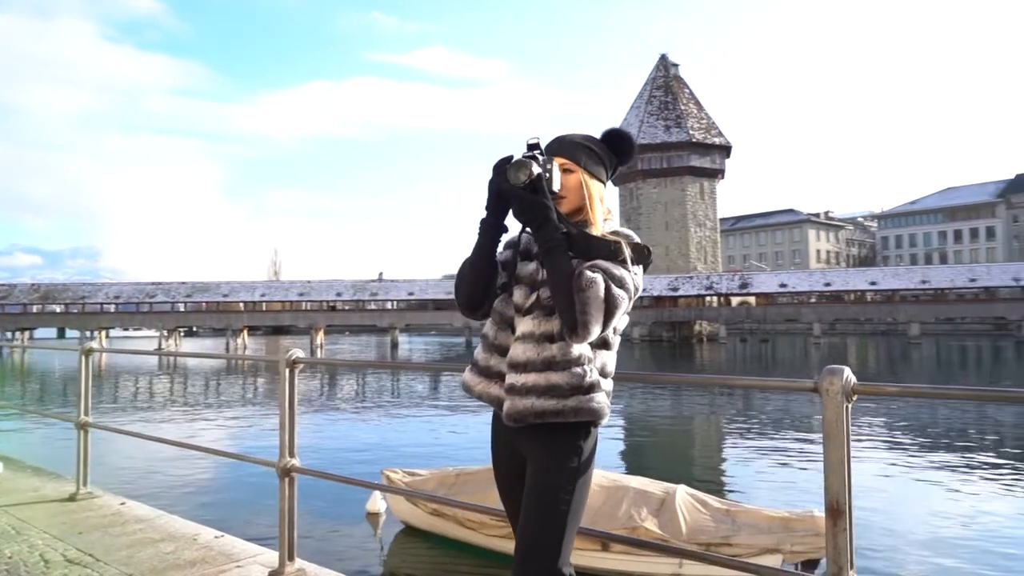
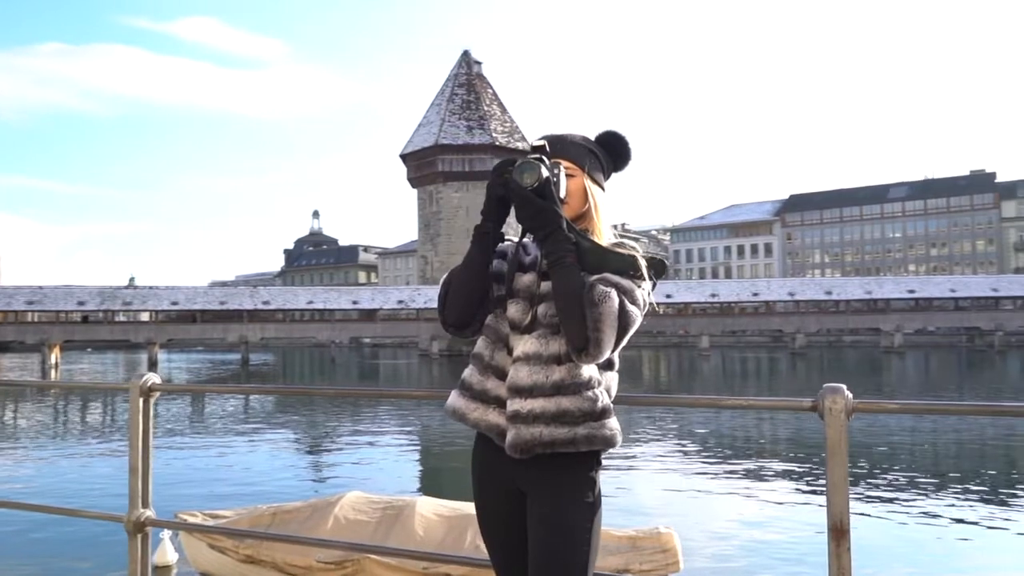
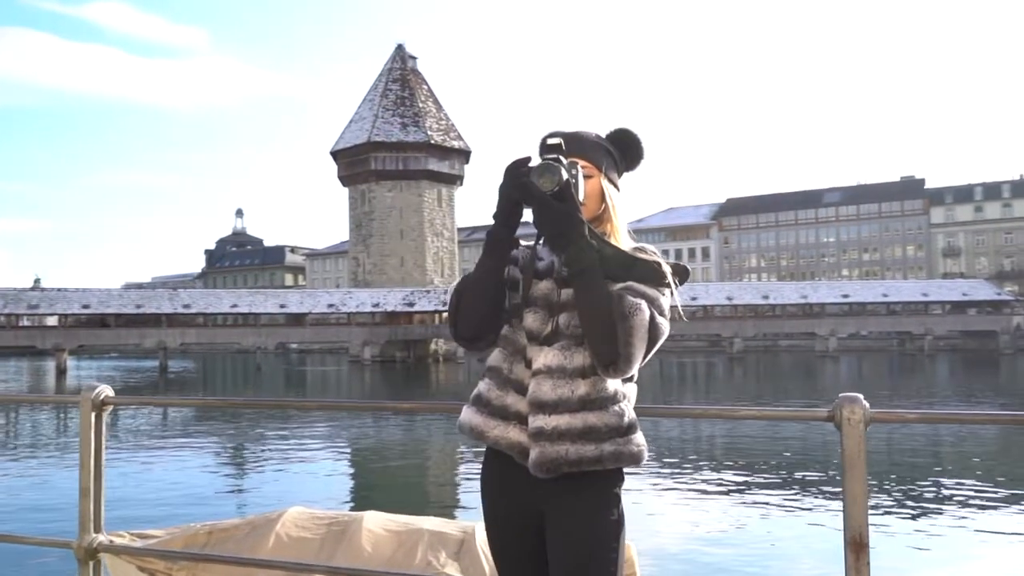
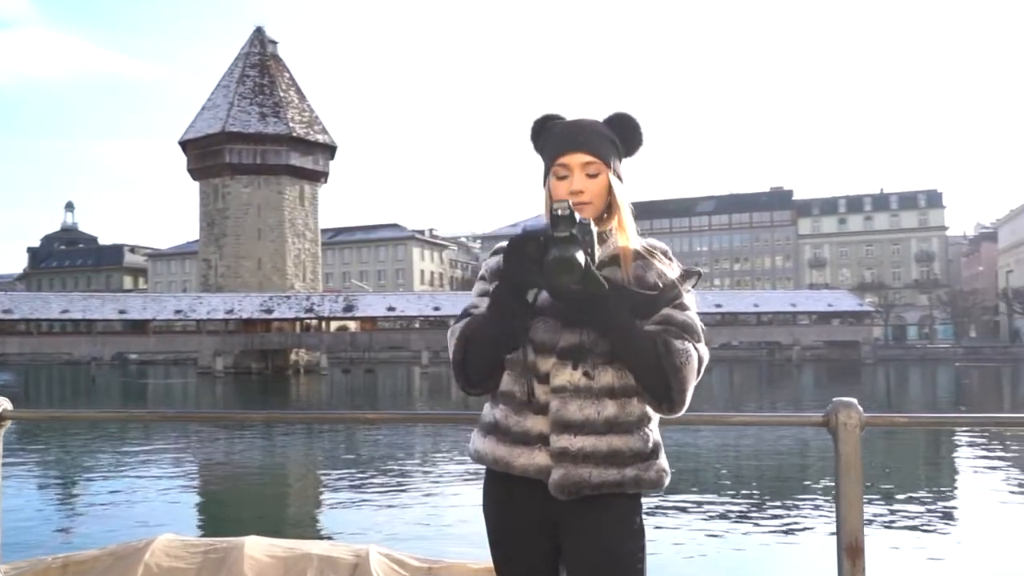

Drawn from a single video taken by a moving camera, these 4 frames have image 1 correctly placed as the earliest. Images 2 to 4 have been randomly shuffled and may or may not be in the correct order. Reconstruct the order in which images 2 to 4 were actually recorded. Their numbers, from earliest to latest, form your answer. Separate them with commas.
2, 3, 4
